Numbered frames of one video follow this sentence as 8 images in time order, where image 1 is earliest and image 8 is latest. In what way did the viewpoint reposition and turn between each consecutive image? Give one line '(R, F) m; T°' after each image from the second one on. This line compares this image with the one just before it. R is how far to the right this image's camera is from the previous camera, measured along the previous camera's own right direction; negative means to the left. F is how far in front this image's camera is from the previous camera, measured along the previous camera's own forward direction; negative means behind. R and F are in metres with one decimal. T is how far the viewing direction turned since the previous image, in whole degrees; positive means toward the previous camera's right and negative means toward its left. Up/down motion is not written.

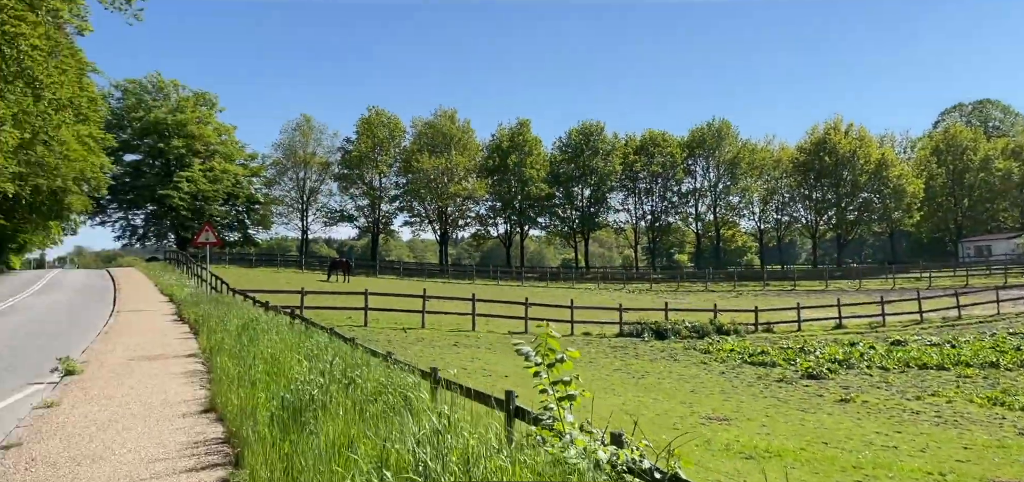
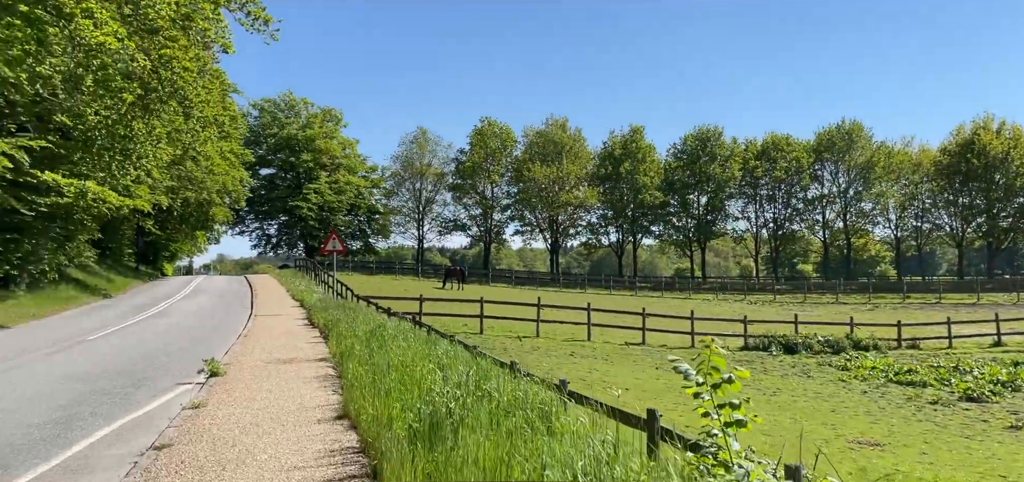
(-0.2, +0.3) m; -9°
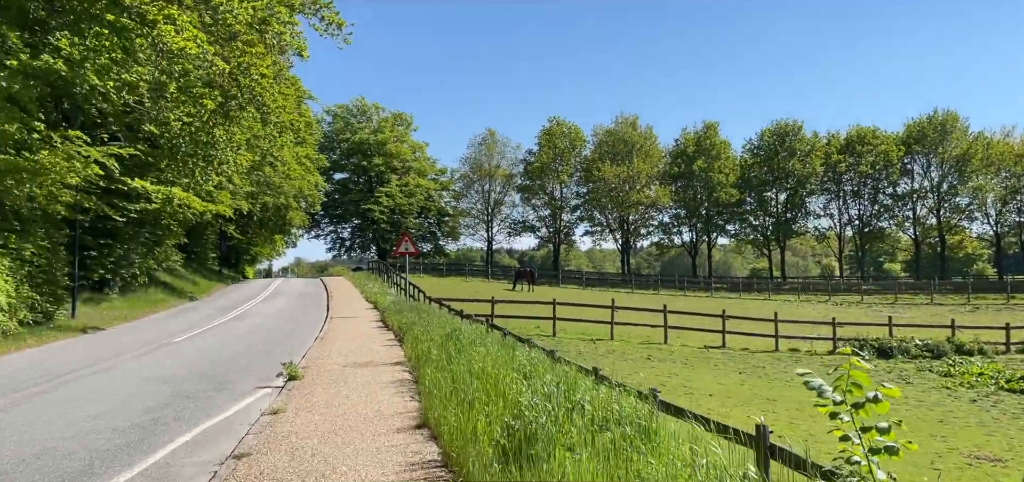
(-0.1, +0.3) m; -6°
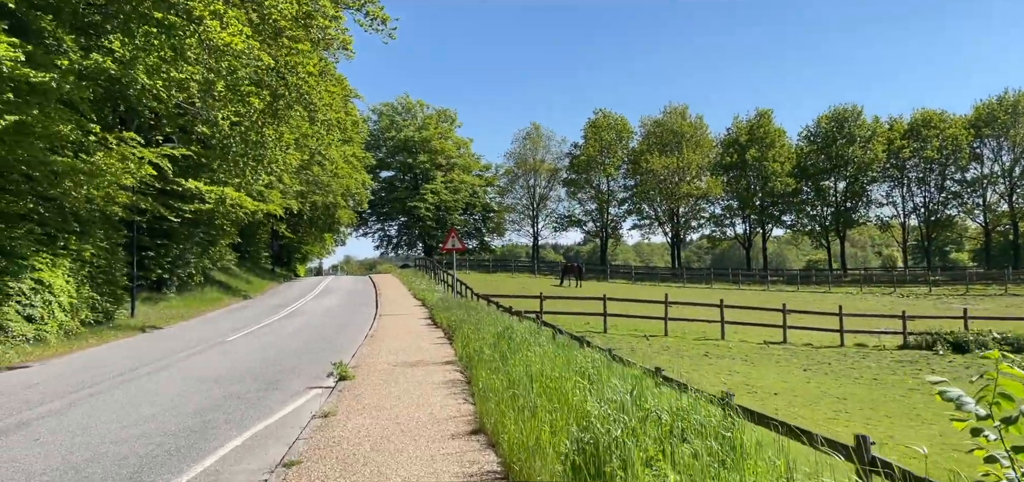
(-0.1, +0.4) m; -4°
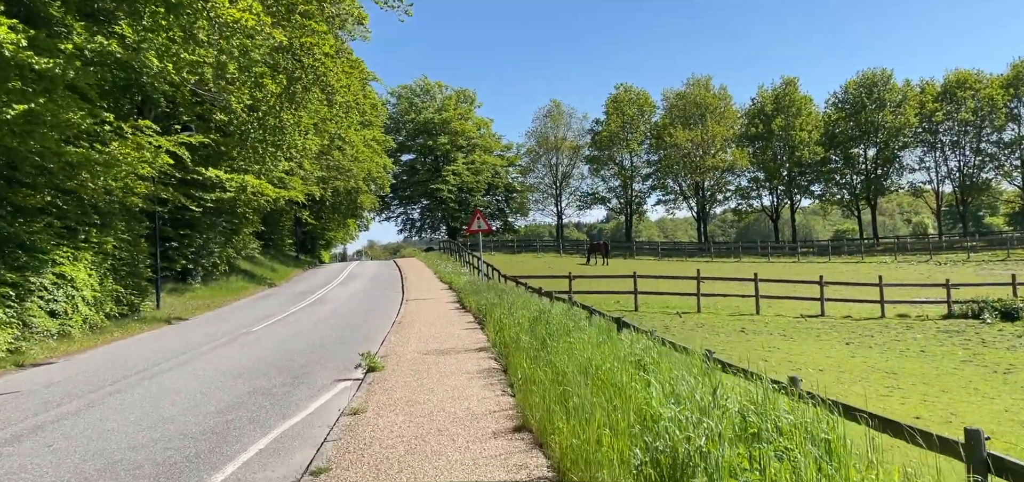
(-0.1, +0.5) m; -2°
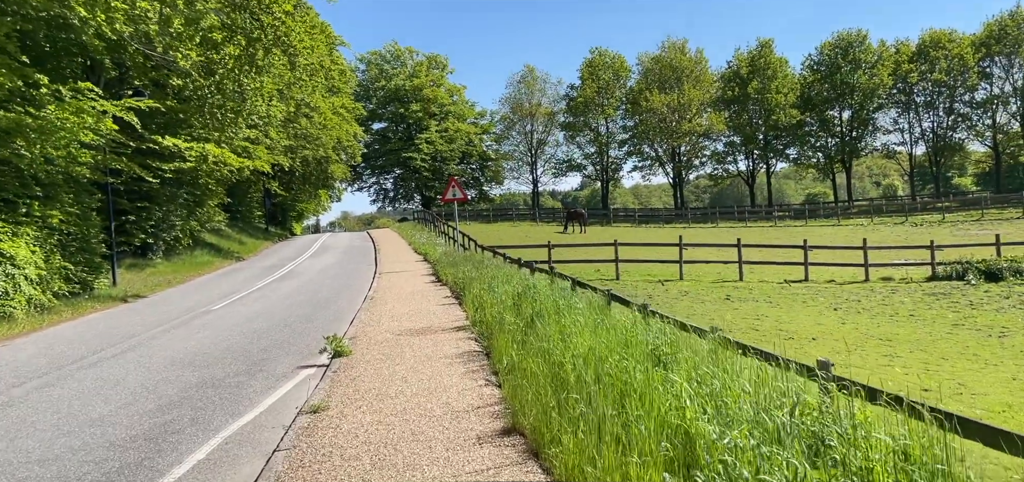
(-0.1, +0.8) m; +2°
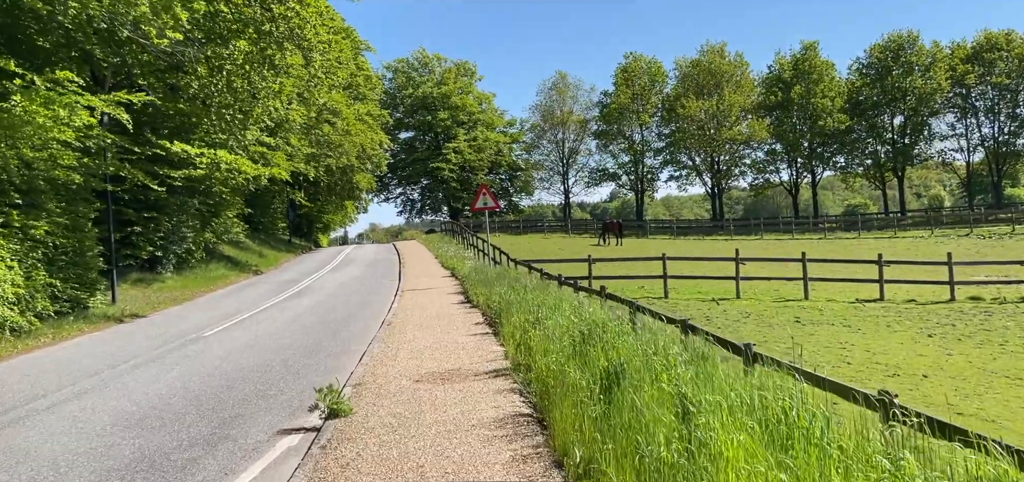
(-0.2, +1.9) m; -2°
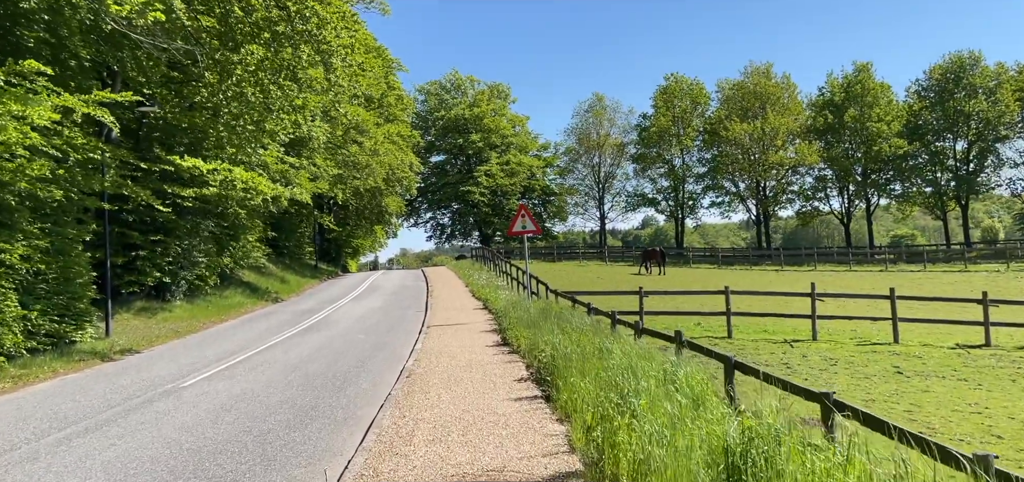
(-0.3, +2.1) m; -2°
